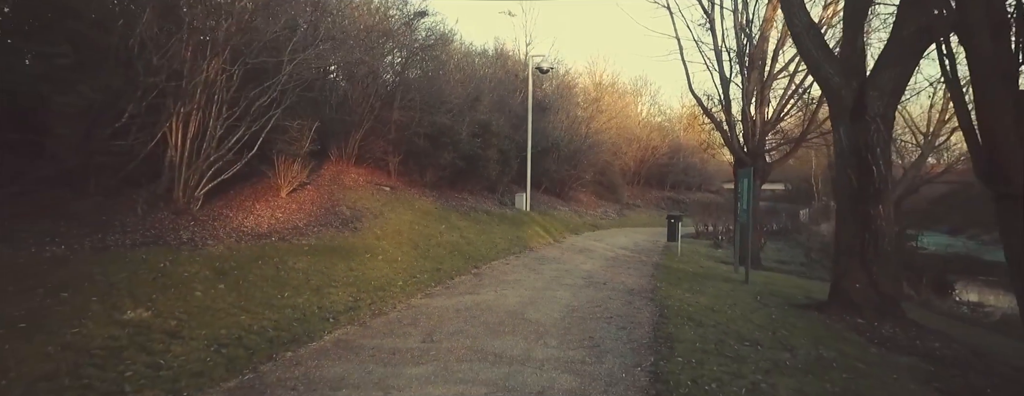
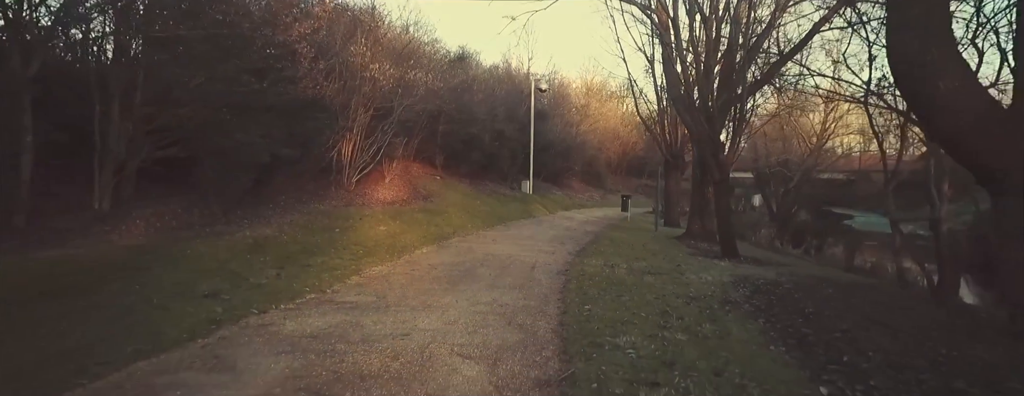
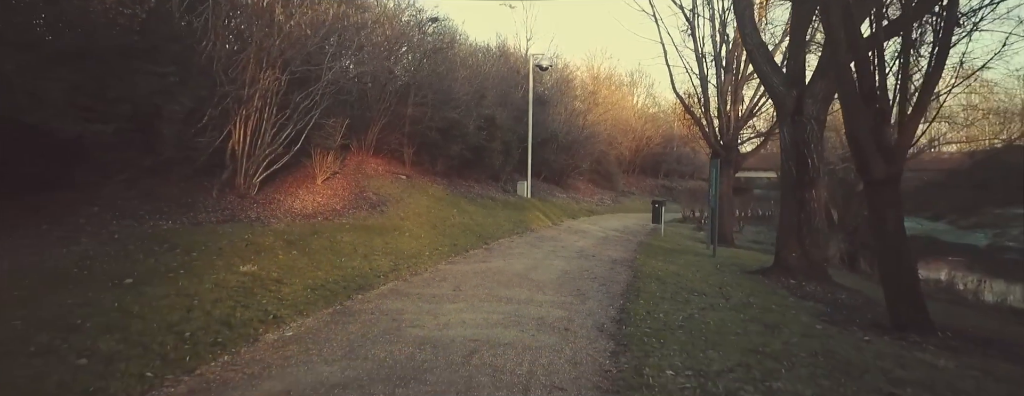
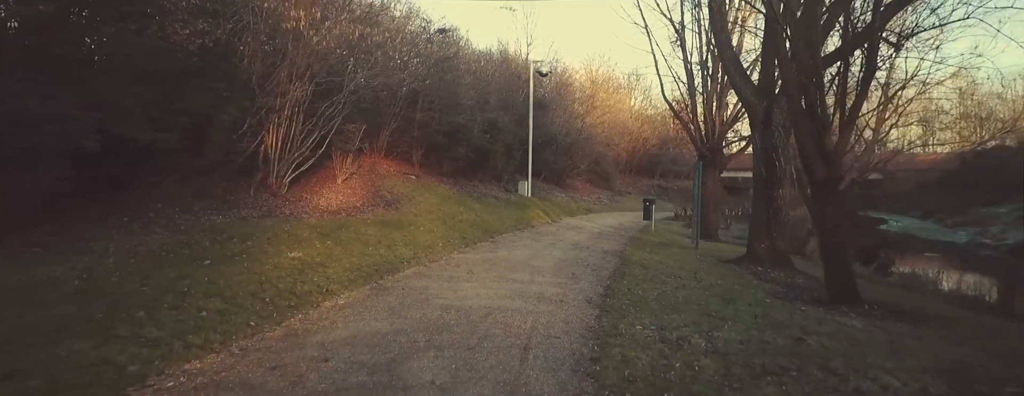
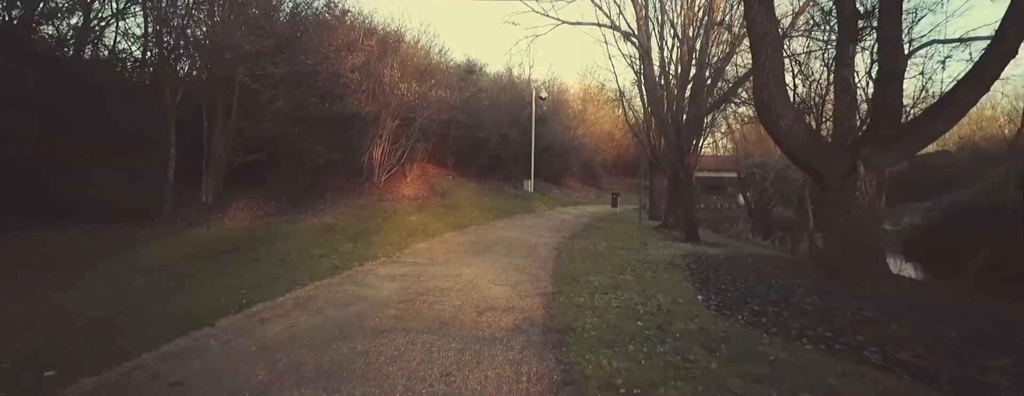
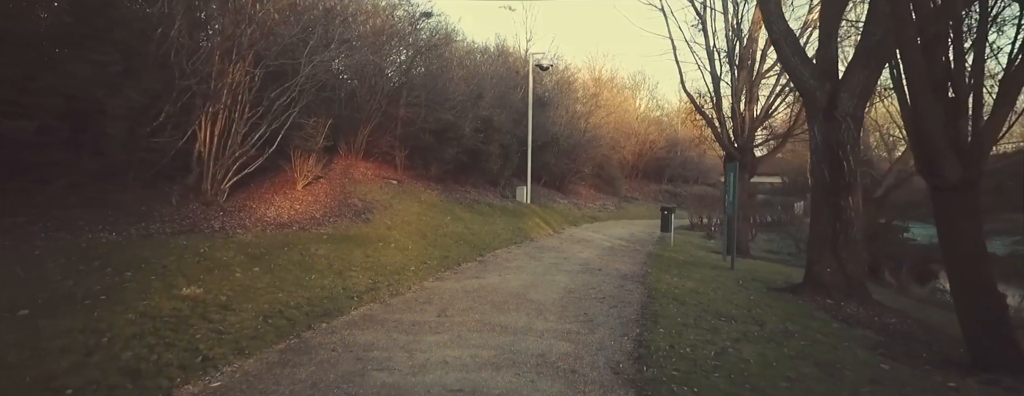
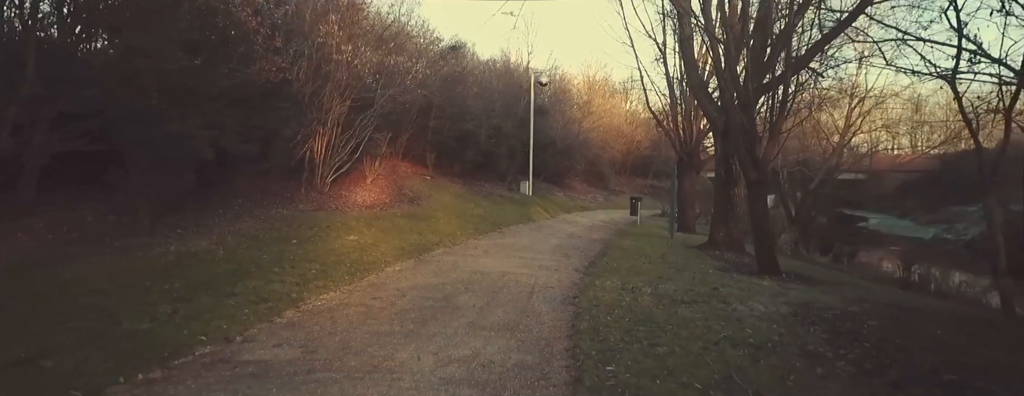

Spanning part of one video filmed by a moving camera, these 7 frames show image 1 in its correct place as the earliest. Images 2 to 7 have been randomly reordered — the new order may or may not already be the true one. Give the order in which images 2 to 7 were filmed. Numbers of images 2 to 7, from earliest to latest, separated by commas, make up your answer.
6, 3, 4, 7, 2, 5
